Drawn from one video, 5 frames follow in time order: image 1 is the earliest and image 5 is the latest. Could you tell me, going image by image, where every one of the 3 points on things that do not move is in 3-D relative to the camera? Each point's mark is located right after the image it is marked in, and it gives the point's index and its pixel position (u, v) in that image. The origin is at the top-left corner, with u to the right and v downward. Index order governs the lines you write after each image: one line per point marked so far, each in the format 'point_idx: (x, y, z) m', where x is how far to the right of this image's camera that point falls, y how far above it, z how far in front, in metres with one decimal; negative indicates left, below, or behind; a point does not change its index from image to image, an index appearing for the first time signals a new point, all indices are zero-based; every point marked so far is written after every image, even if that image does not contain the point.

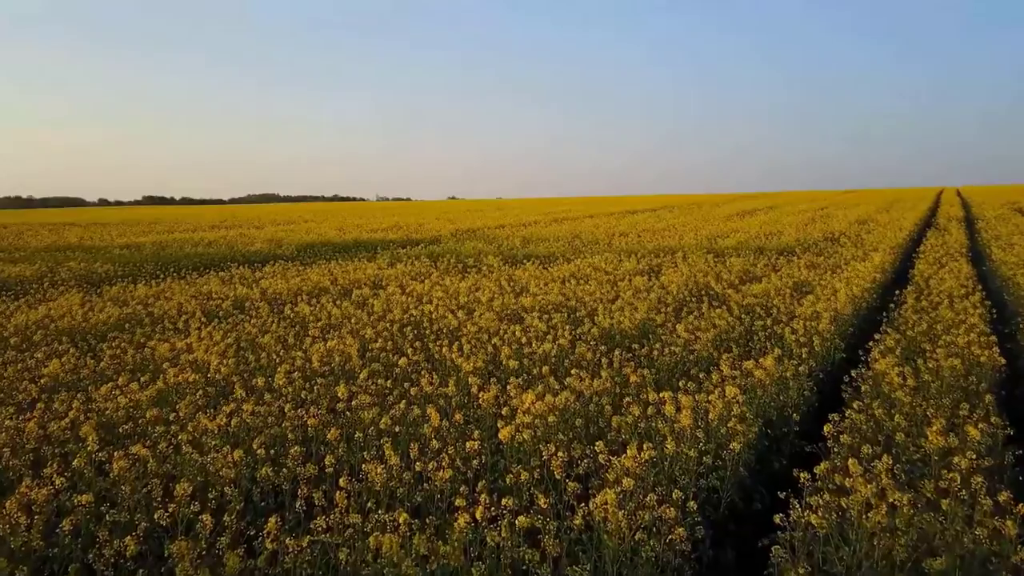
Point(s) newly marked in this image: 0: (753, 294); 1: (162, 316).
0: (+4.4, -0.1, +11.2) m
1: (-5.9, -0.5, +10.4) m
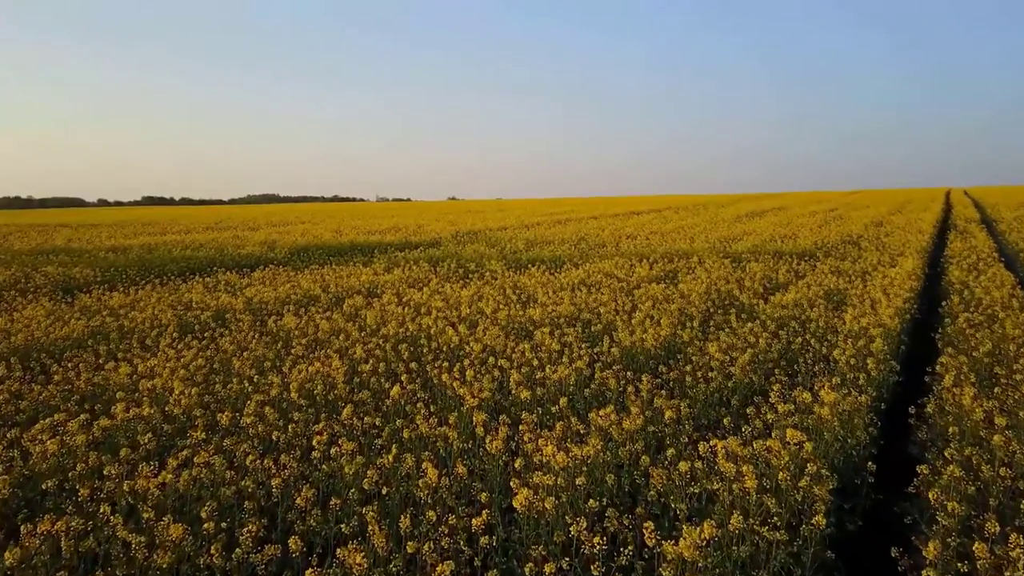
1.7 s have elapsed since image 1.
0: (+4.5, -0.3, +10.2) m
1: (-5.8, -0.7, +9.4) m
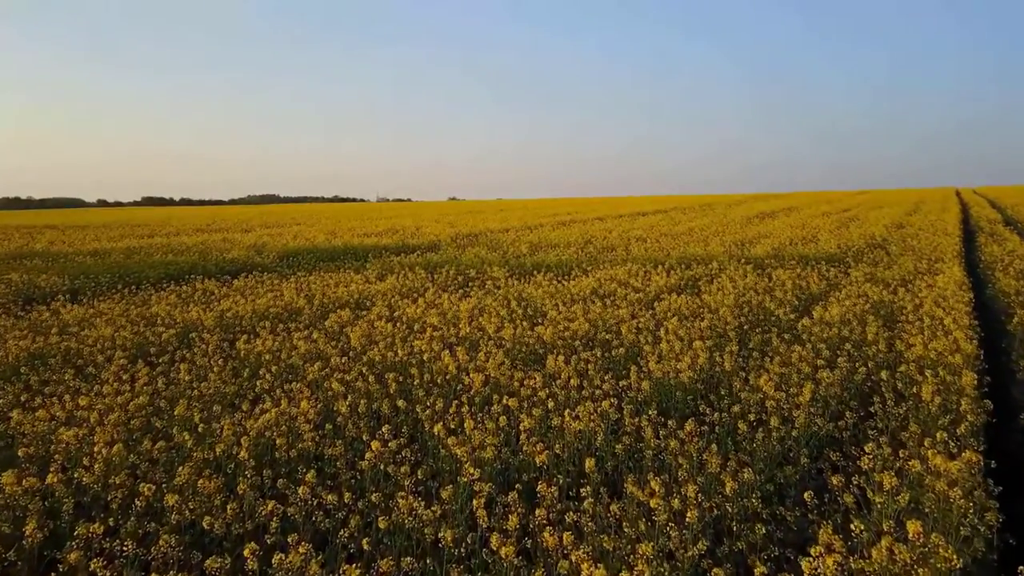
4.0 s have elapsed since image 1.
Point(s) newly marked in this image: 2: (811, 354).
0: (+4.6, -0.5, +8.9) m
1: (-5.7, -0.9, +8.1) m
2: (+3.5, -0.8, +7.3) m
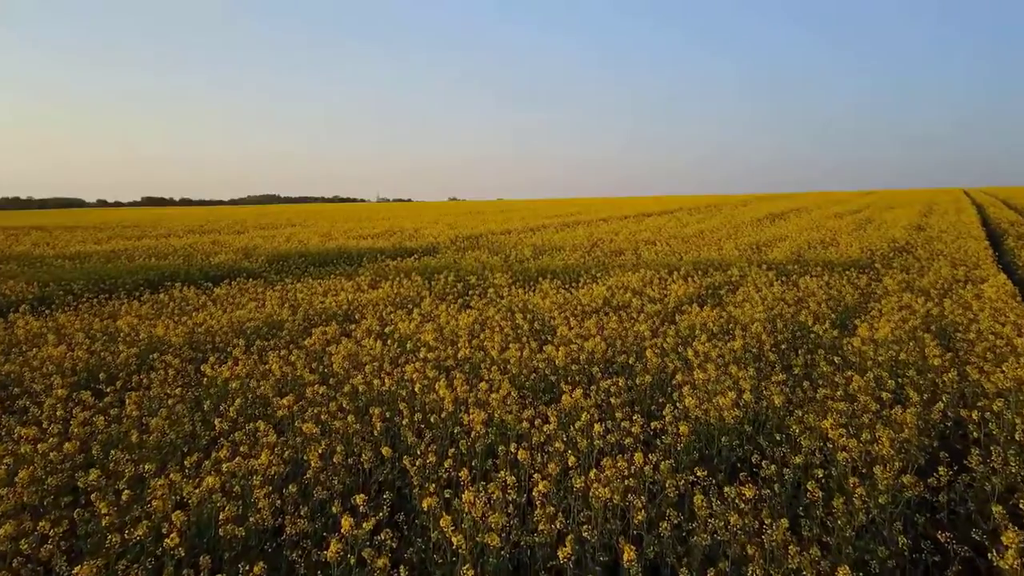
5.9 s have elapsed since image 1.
0: (+4.7, -0.7, +7.8) m
1: (-5.6, -1.1, +7.0) m
2: (+3.6, -1.0, +6.2) m
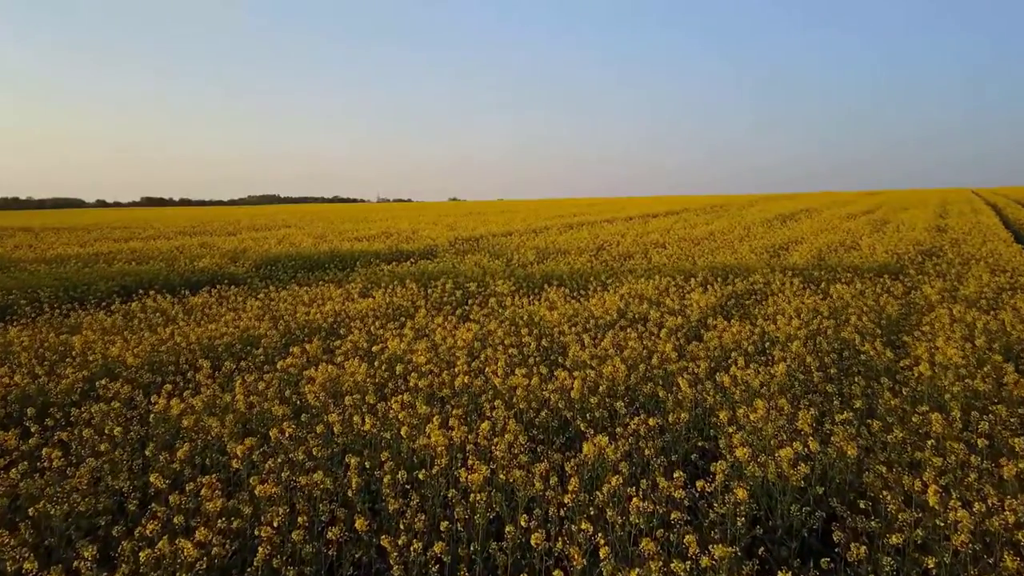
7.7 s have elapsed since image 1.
0: (+4.7, -0.9, +6.7) m
1: (-5.6, -1.2, +5.9) m
2: (+3.7, -1.1, +5.1) m
